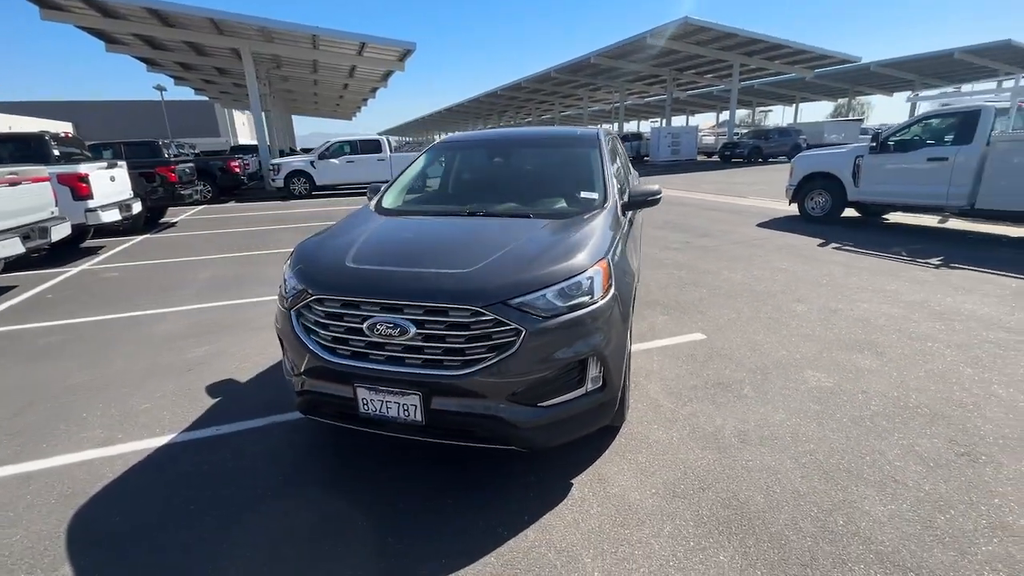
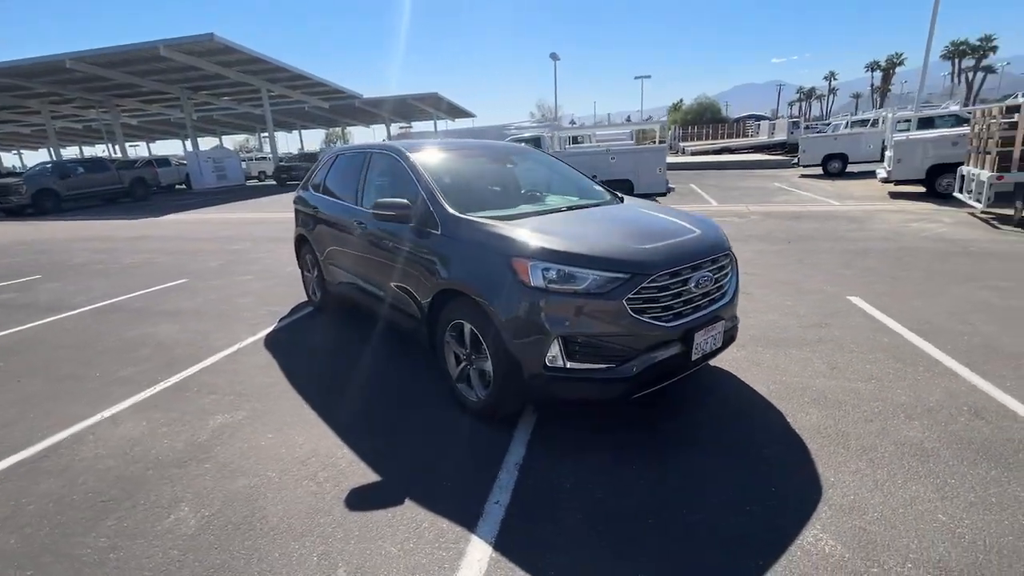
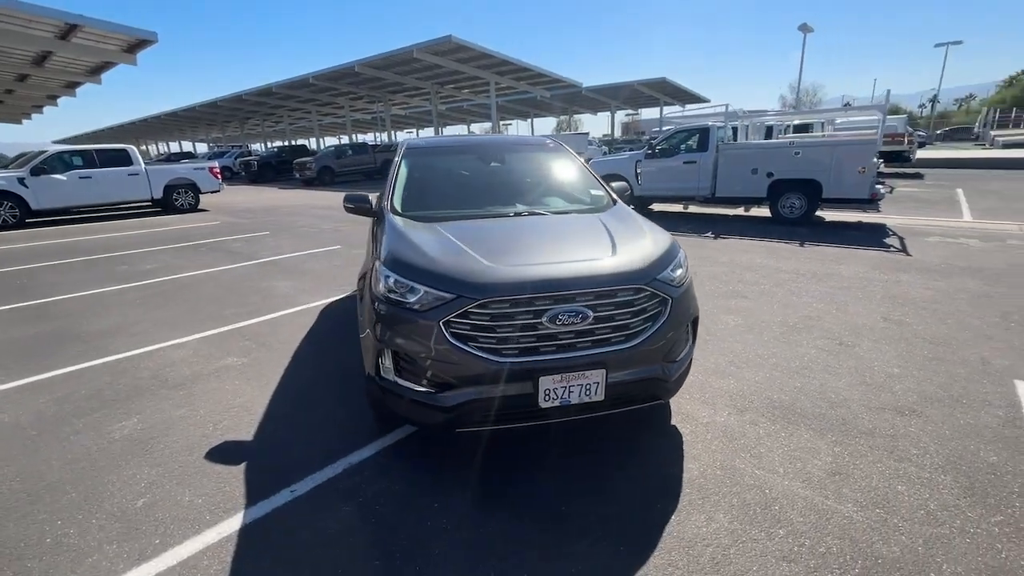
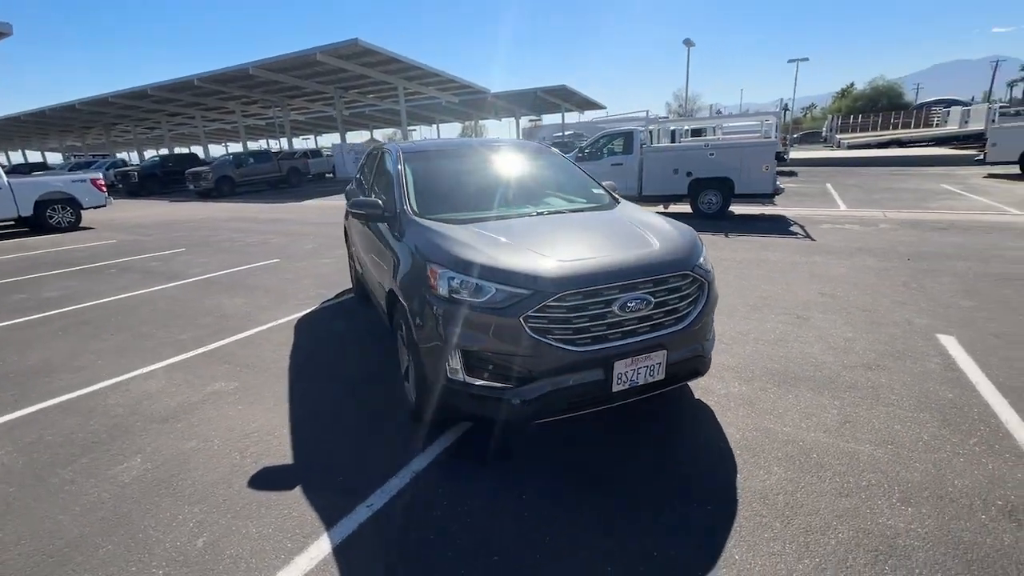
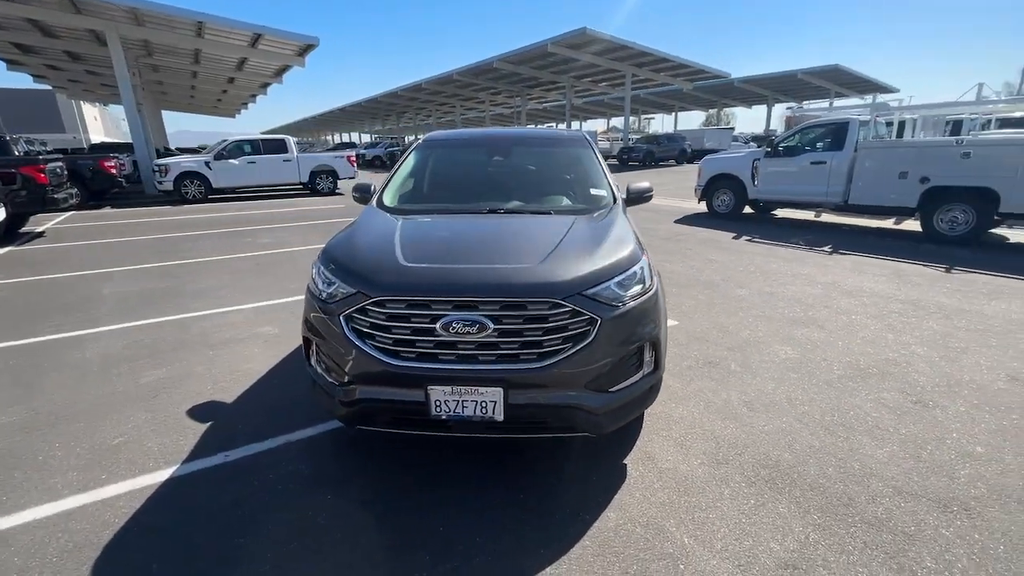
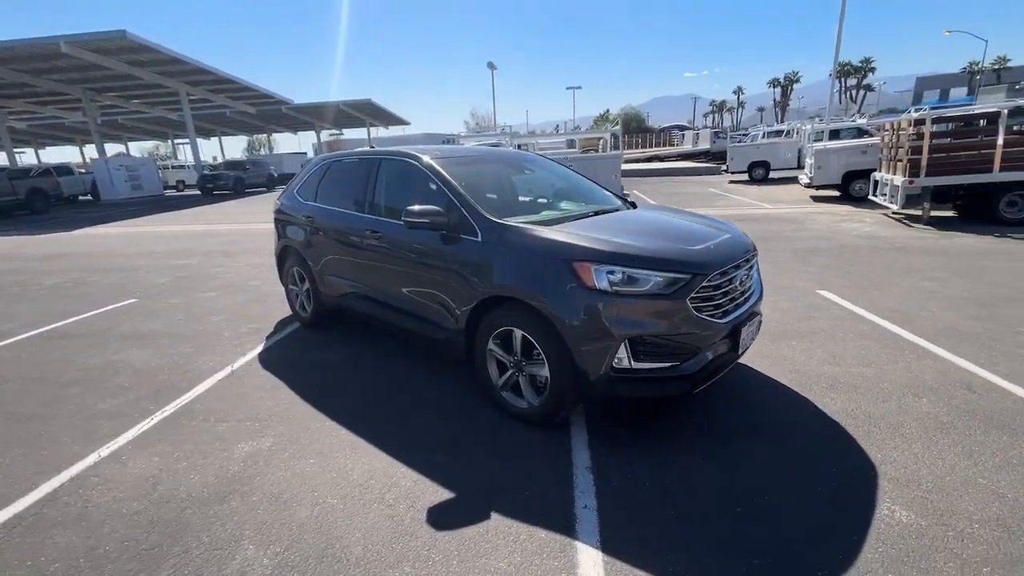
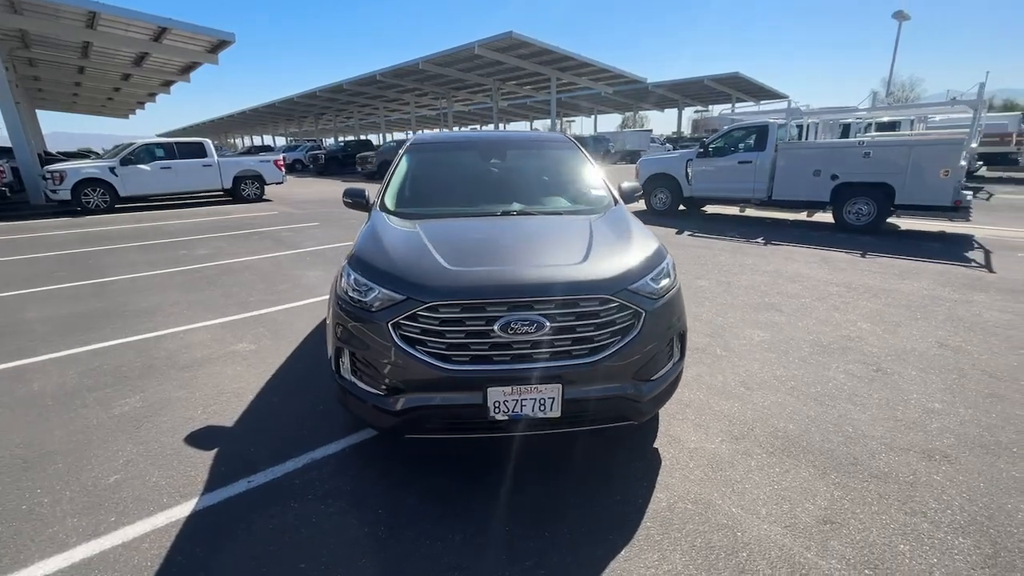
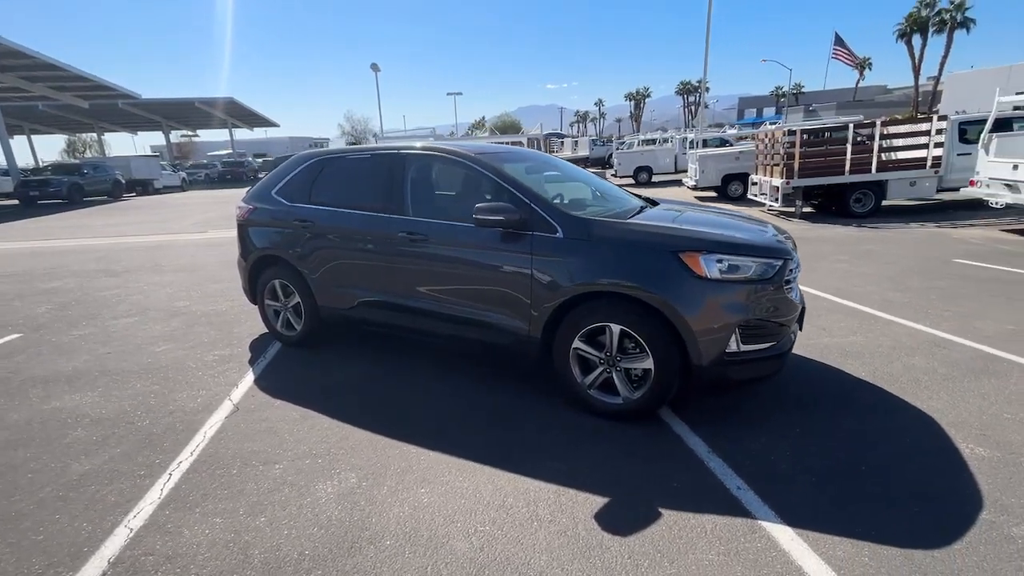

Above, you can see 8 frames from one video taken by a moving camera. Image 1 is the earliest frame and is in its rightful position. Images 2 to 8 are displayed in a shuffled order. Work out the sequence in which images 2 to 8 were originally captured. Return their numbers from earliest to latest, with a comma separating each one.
5, 7, 3, 4, 2, 6, 8
